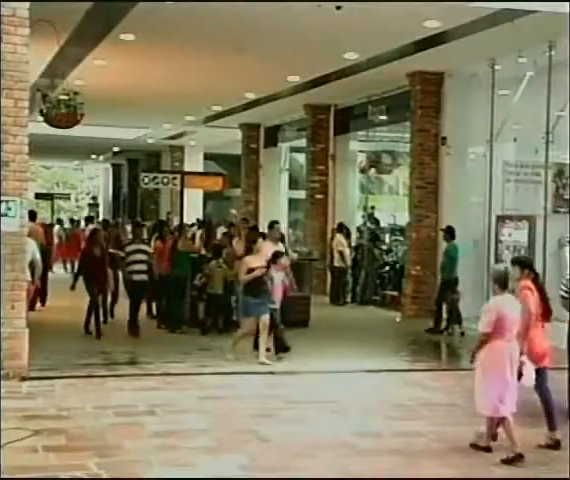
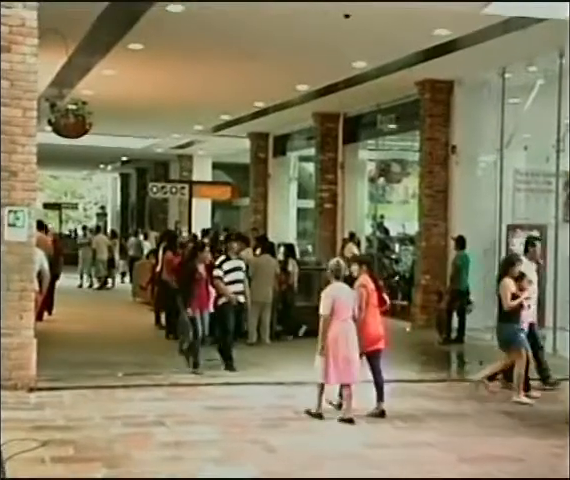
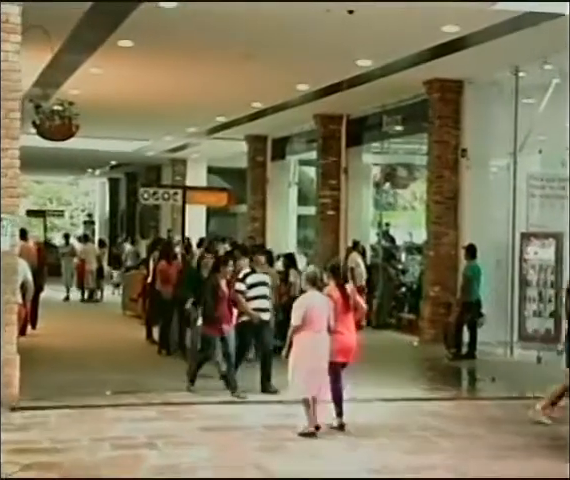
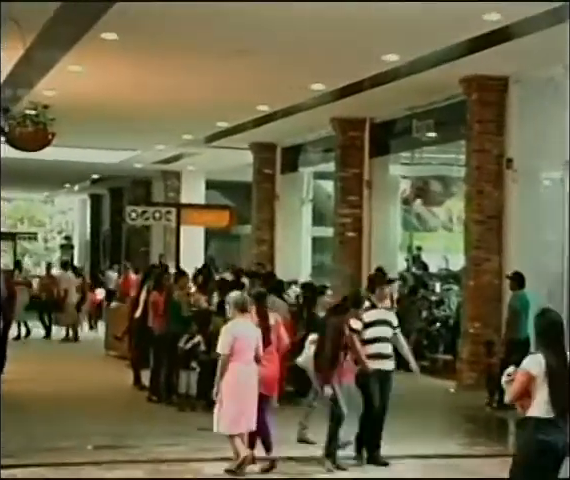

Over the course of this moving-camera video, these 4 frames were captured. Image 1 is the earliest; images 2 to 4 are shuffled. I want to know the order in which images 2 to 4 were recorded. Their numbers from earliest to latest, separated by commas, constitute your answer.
2, 3, 4
